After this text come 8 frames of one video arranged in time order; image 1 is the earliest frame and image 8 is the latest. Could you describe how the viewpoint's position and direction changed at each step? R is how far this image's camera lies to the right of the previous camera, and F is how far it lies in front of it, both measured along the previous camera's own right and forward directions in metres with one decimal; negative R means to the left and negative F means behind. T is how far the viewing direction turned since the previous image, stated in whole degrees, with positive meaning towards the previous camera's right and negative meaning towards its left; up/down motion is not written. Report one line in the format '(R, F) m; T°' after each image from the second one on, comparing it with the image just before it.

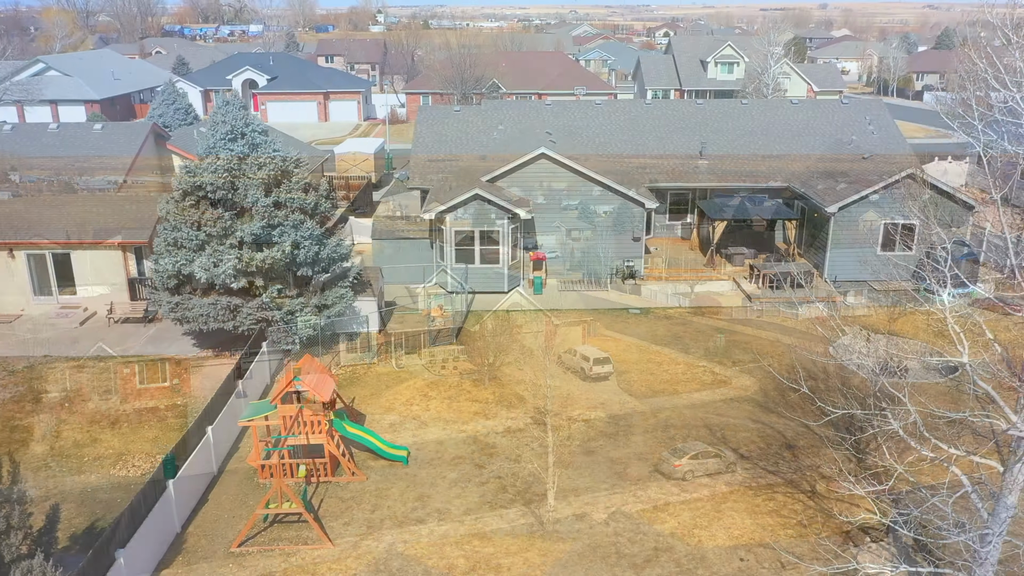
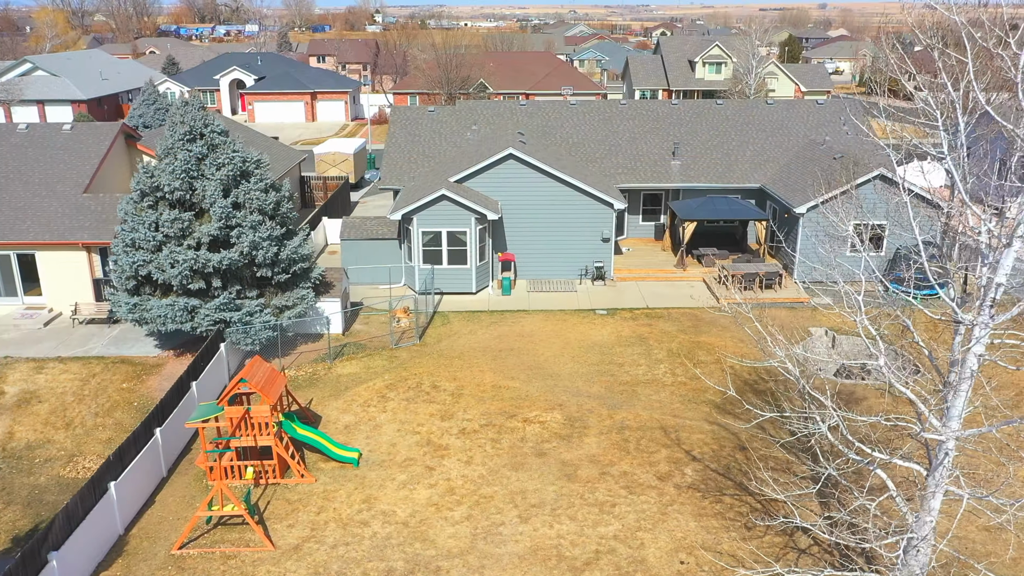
(+1.2, 0.0) m; 0°
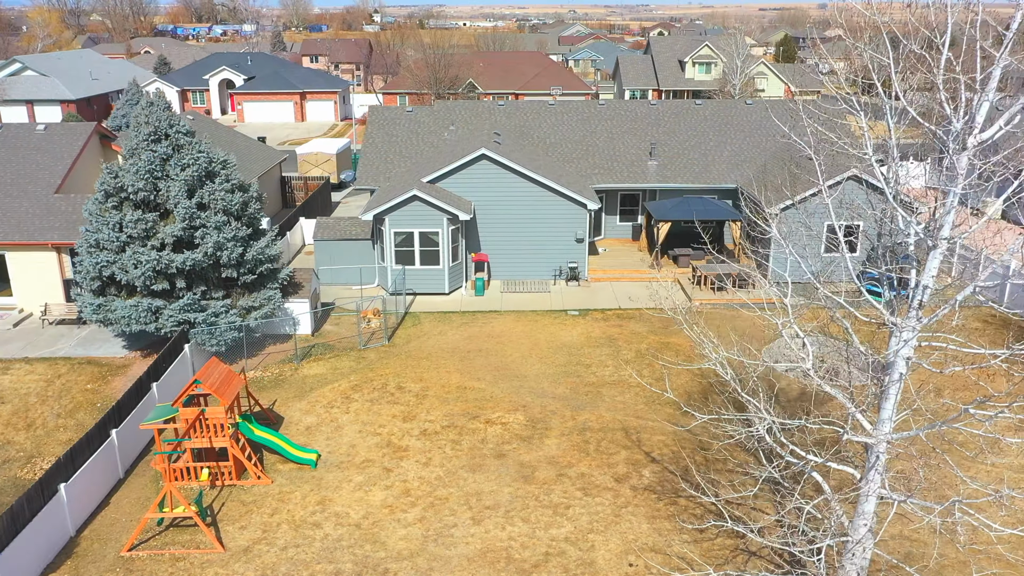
(+1.0, 0.0) m; 0°
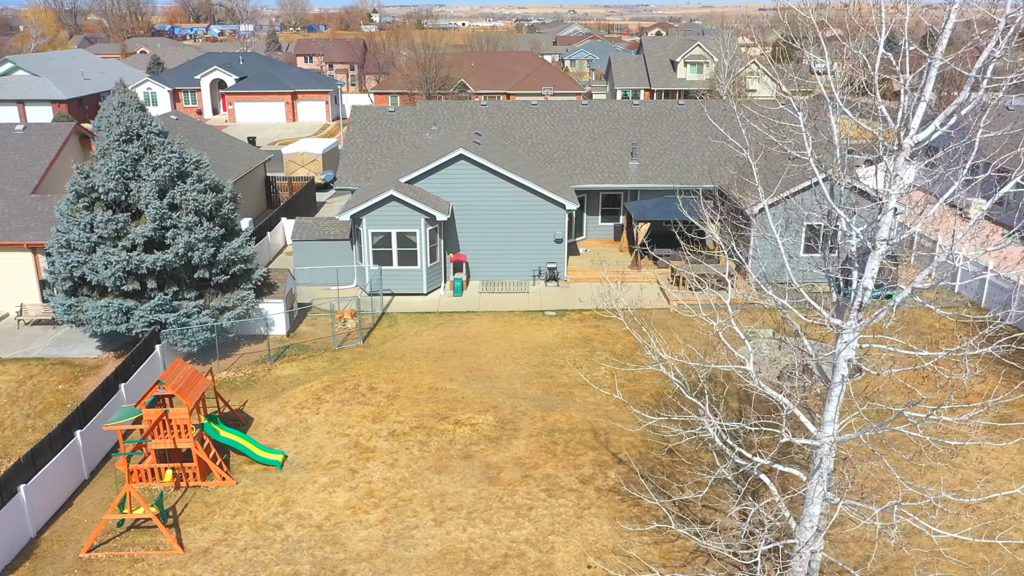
(+0.8, 0.0) m; 0°
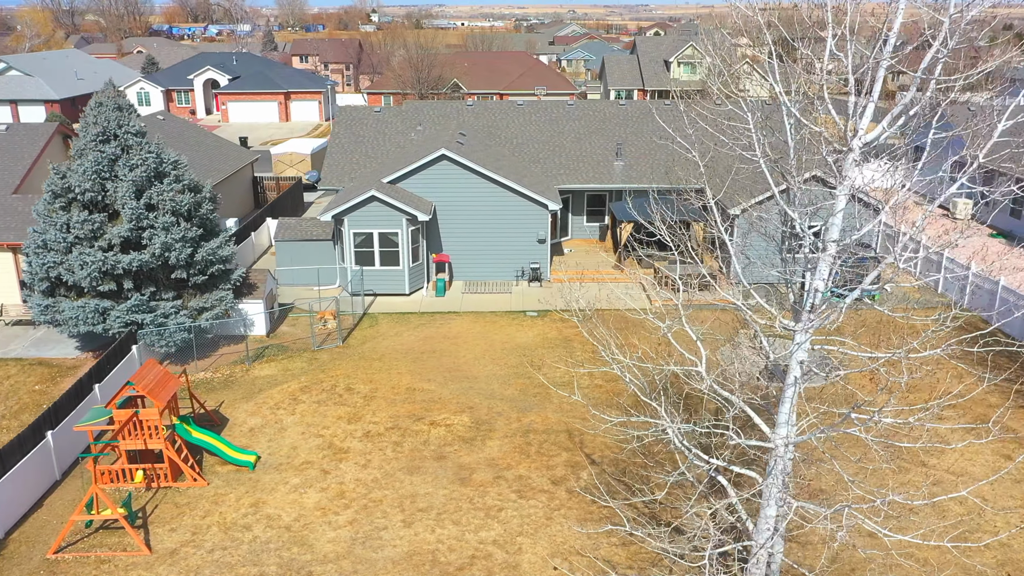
(+0.6, 0.0) m; 0°
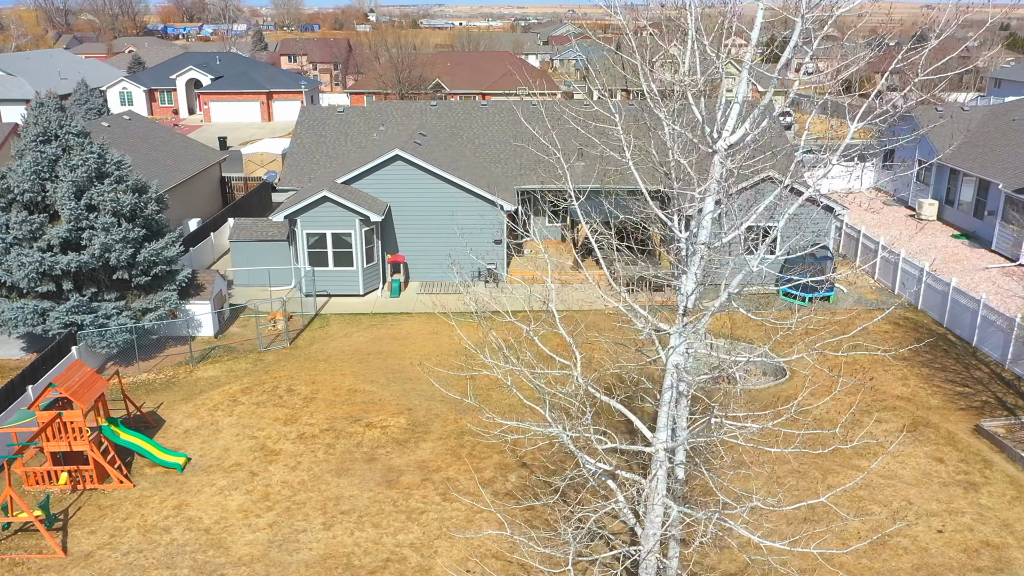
(+1.7, +0.1) m; 0°
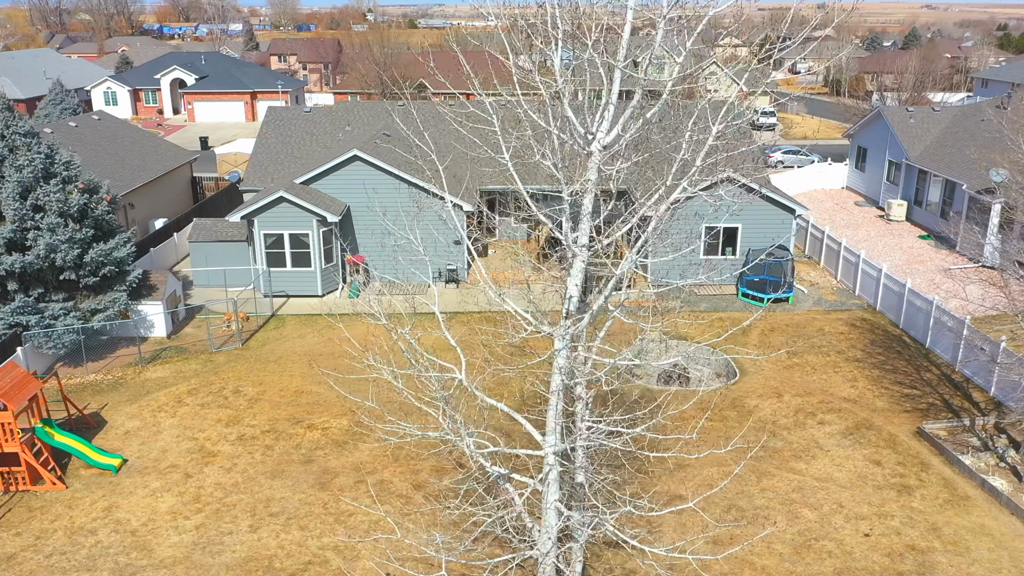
(+1.5, +0.1) m; 0°
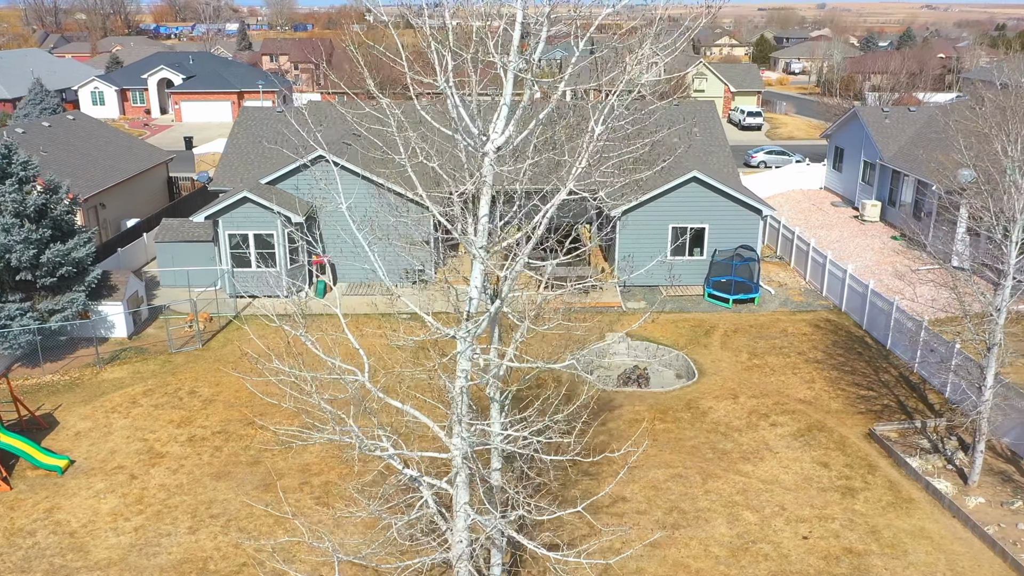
(+1.3, +0.1) m; 0°
